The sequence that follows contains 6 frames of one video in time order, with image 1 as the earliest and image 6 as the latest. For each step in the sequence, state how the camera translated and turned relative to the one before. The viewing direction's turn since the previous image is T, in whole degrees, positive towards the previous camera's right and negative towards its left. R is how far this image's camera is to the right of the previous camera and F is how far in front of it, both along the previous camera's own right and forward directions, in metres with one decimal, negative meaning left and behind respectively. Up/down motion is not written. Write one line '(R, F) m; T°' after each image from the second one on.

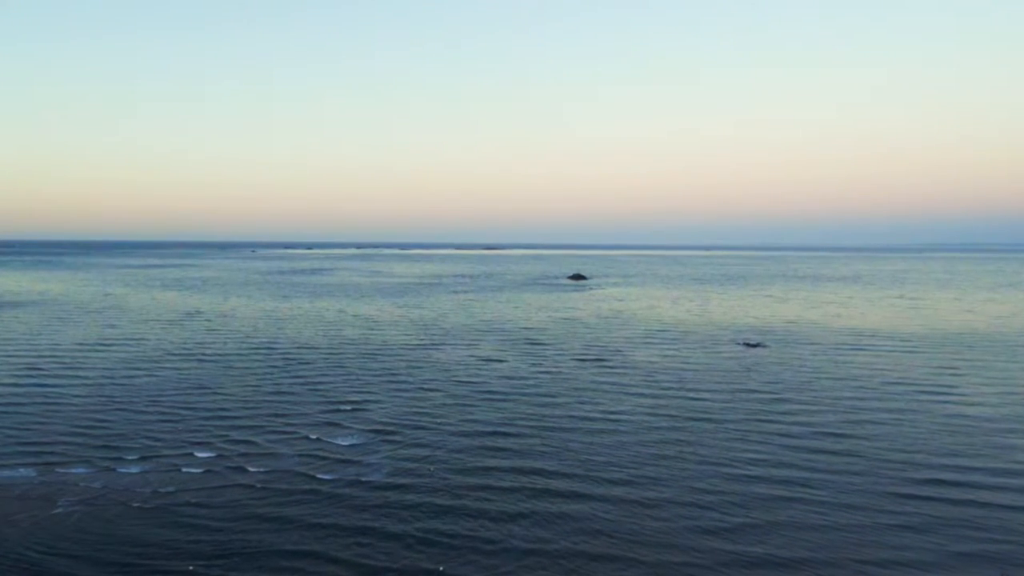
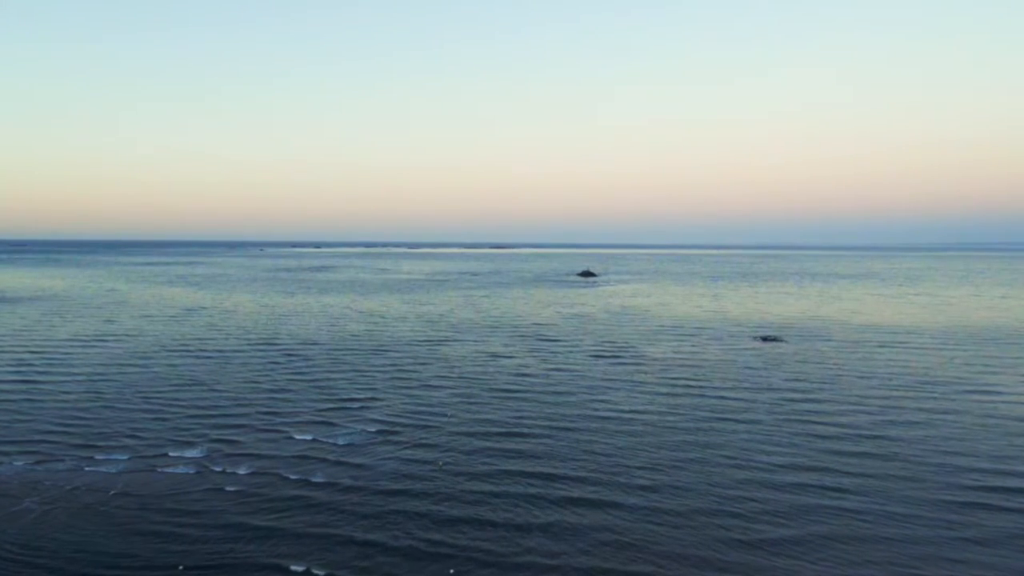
(-0.1, +1.5) m; -1°
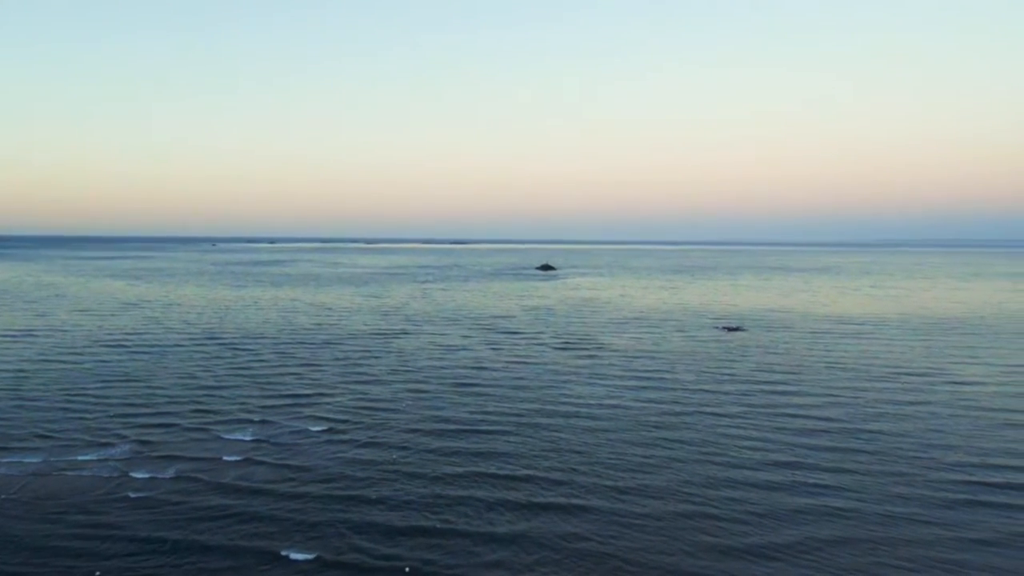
(0.0, +1.6) m; +4°
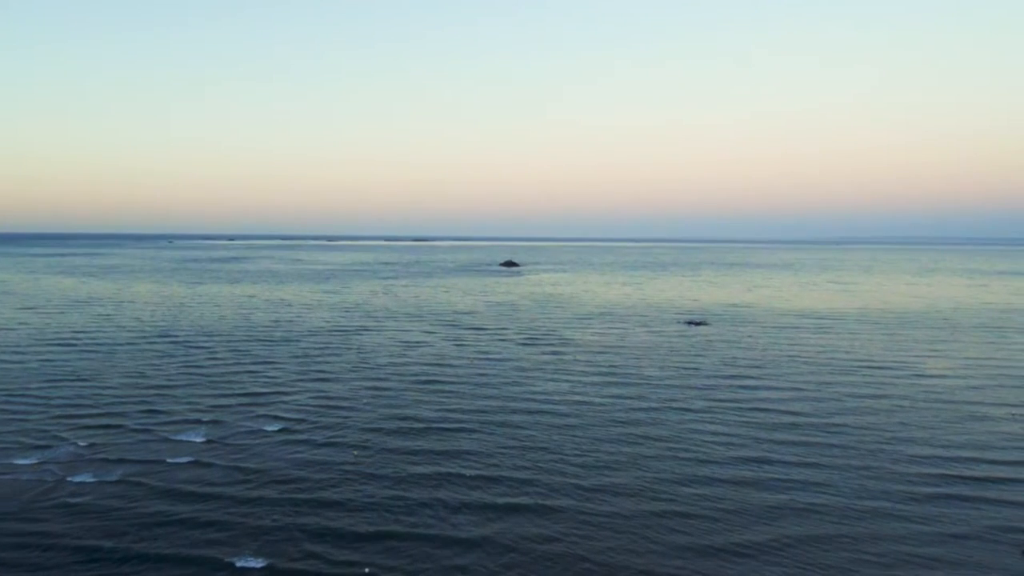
(0.0, +0.5) m; +3°
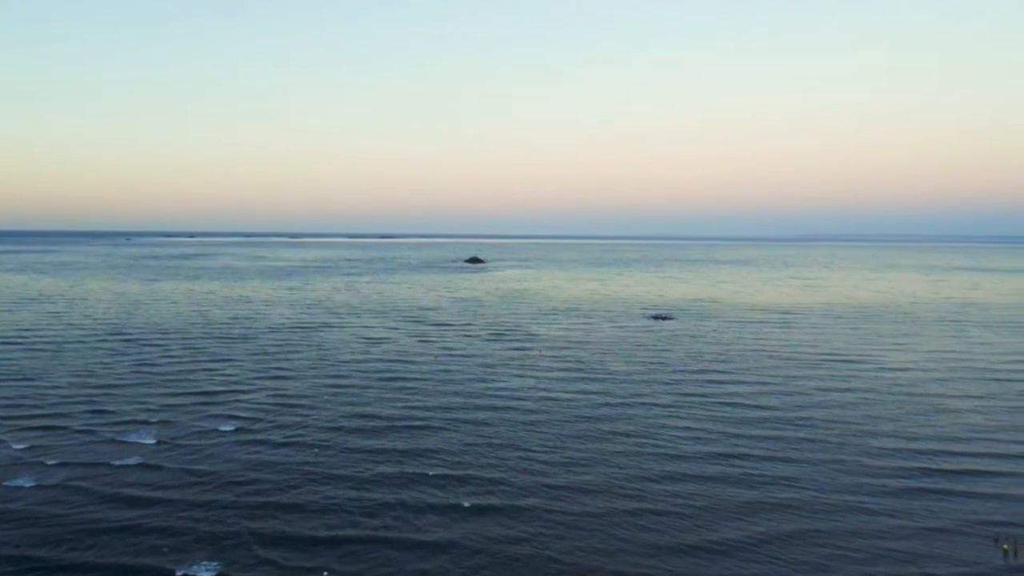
(0.0, +0.4) m; +3°
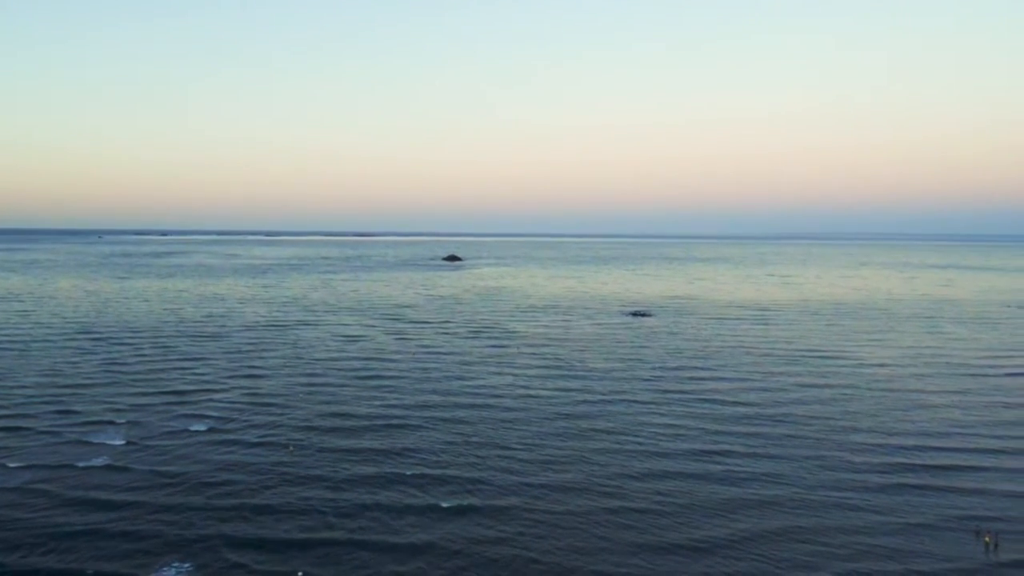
(0.0, +0.2) m; +2°
